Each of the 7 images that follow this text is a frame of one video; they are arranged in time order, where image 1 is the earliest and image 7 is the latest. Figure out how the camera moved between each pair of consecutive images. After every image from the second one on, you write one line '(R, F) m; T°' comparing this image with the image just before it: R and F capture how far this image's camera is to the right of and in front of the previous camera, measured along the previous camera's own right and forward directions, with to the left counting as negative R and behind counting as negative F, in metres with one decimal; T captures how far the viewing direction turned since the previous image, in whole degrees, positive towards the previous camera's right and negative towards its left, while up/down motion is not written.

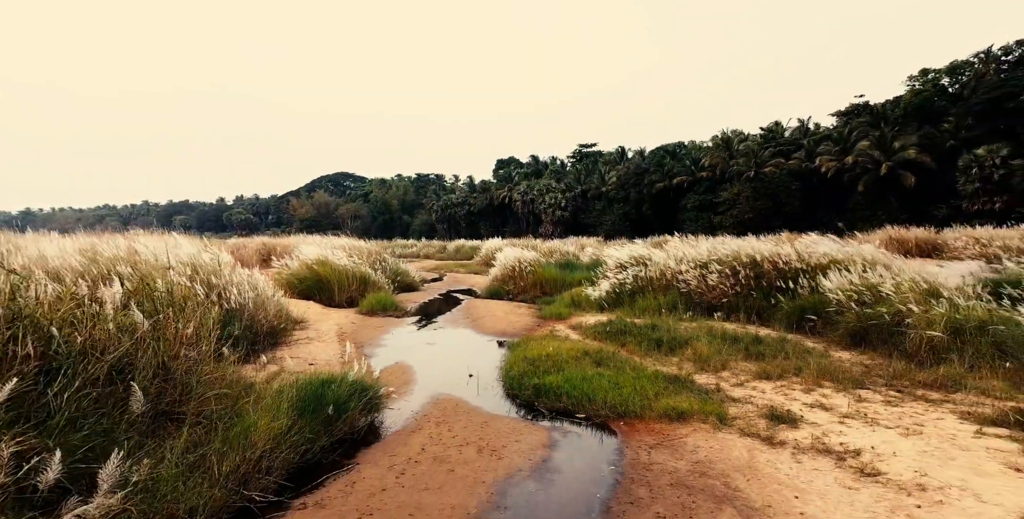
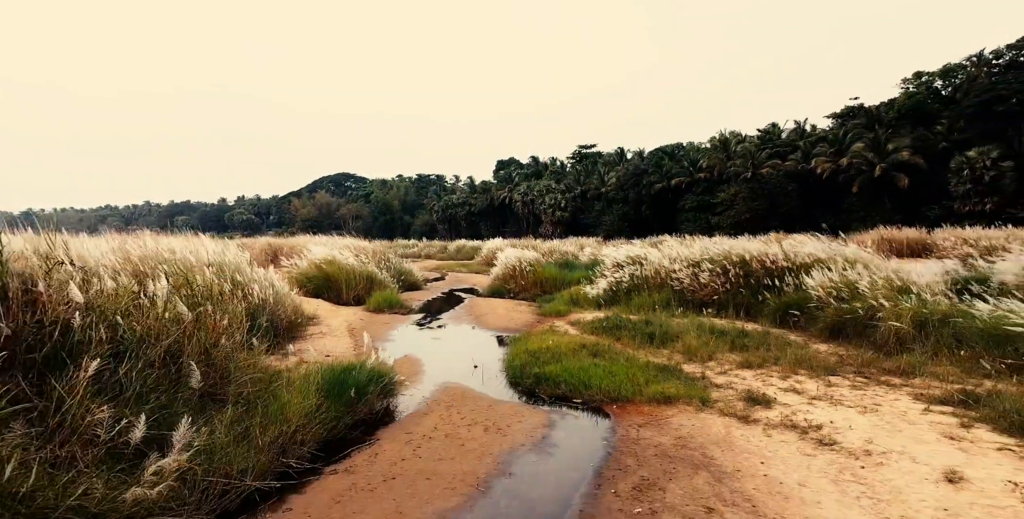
(0.0, -0.6) m; 0°
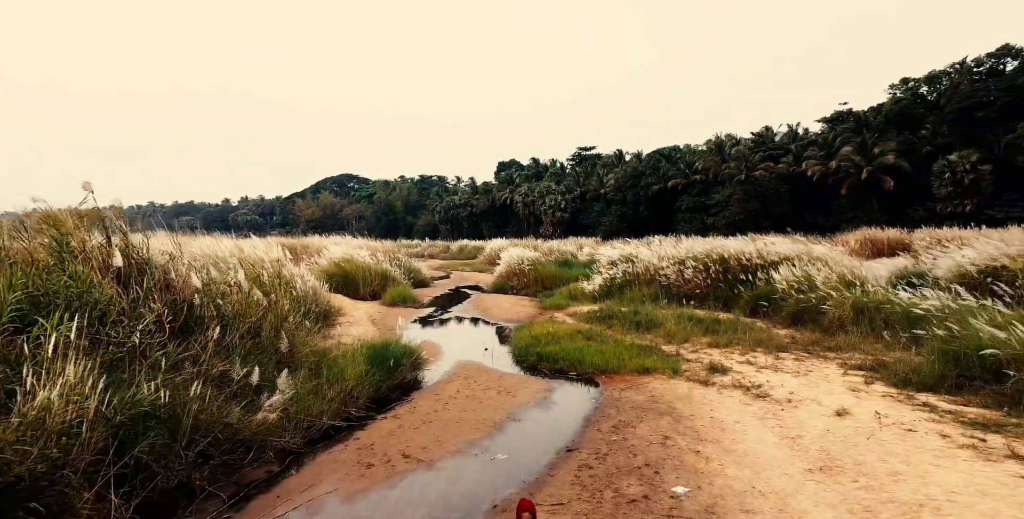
(-0.1, -1.4) m; 0°
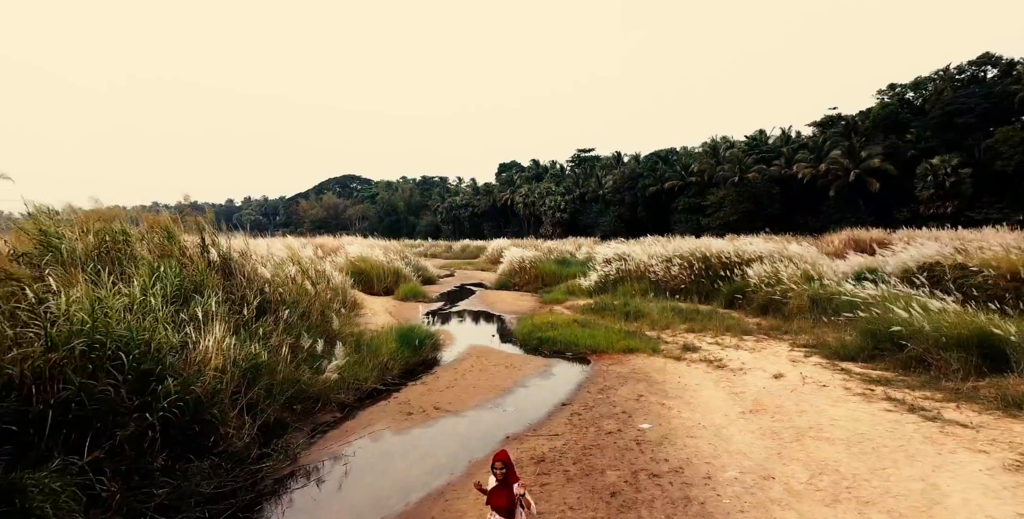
(-0.1, -1.4) m; 0°
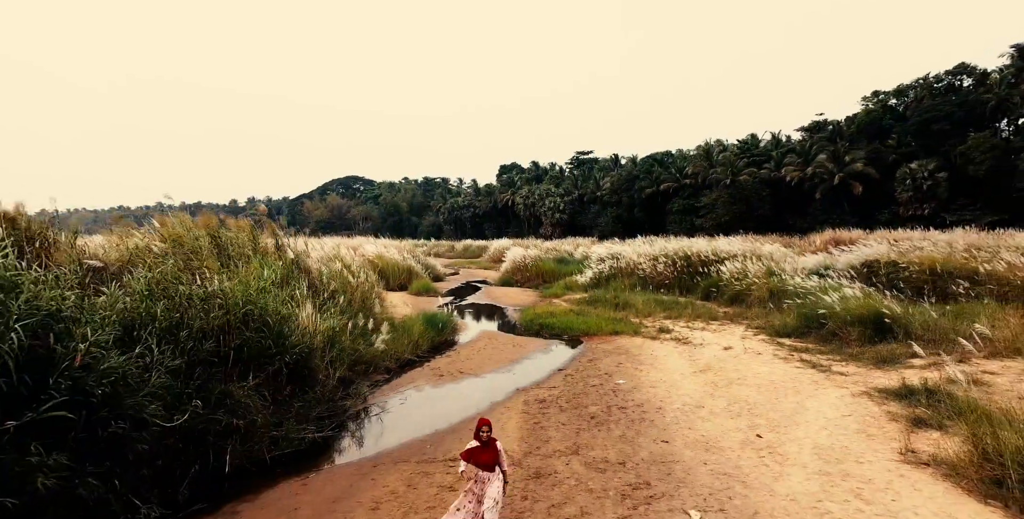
(-0.1, -1.8) m; 0°
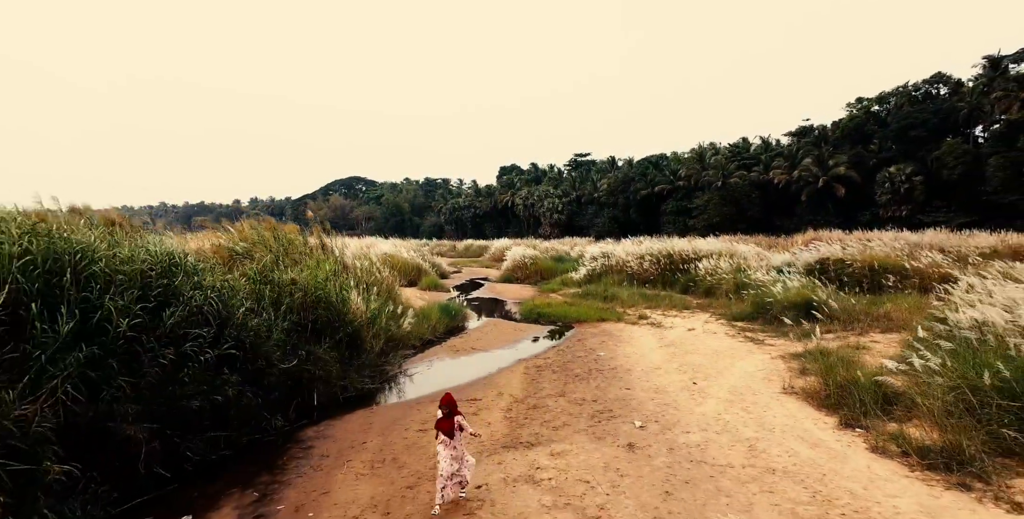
(-0.1, -1.9) m; 0°
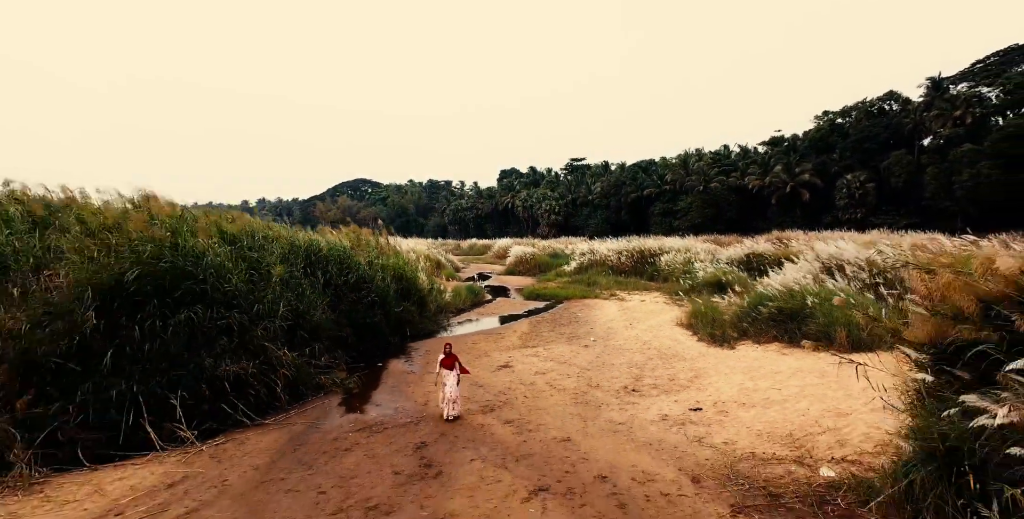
(-0.3, -4.5) m; 0°
